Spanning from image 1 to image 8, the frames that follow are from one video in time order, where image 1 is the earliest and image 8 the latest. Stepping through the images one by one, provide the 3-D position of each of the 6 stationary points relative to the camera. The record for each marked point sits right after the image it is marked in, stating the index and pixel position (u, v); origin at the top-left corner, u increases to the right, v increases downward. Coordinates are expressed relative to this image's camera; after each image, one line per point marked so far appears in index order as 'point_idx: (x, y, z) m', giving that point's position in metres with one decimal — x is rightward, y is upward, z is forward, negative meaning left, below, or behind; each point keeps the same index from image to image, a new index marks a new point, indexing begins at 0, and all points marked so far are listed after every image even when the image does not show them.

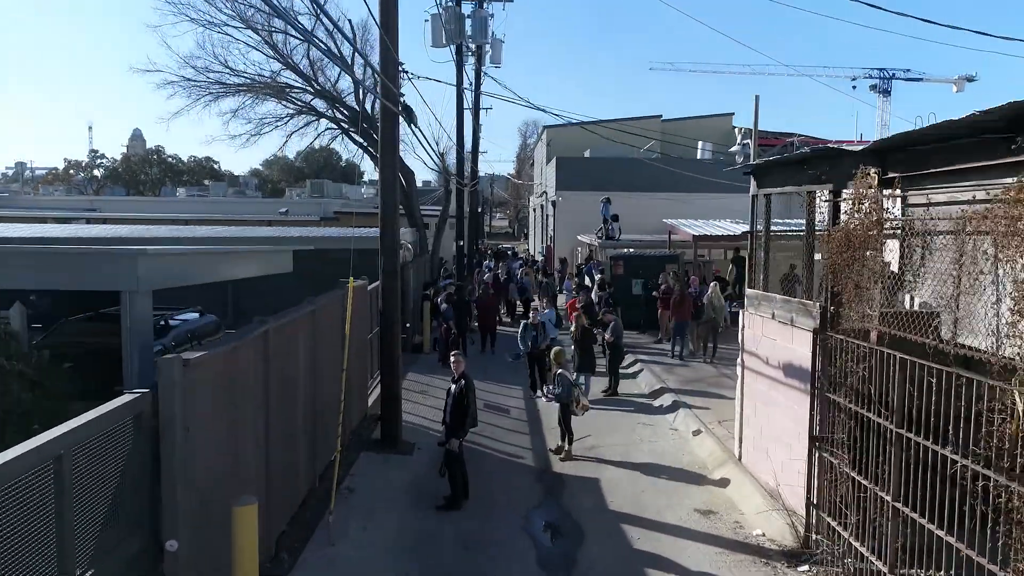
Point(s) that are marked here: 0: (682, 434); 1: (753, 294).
0: (+2.3, -2.0, +10.6) m
1: (+2.7, -0.1, +8.7) m
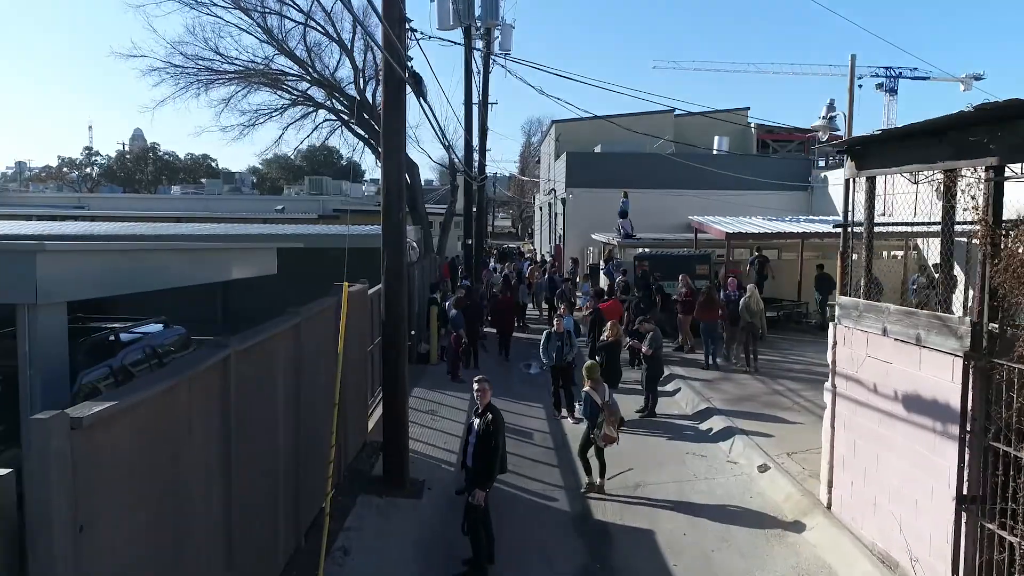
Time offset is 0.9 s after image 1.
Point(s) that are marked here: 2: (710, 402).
0: (+2.6, -2.1, +8.9) m
1: (+3.0, -0.1, +6.9) m
2: (+3.0, -1.7, +11.7) m
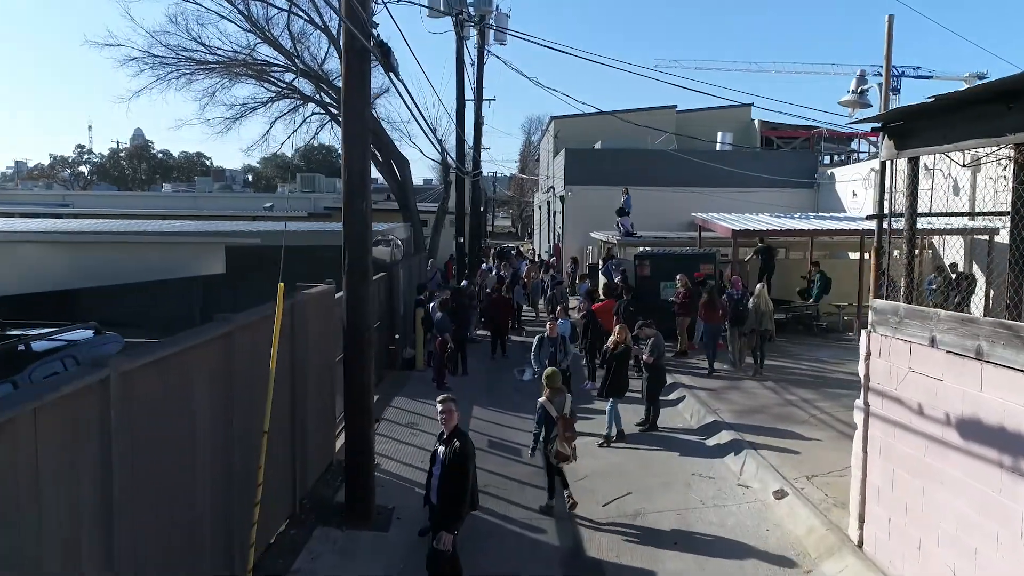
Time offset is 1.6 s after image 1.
0: (+2.5, -2.1, +7.8) m
1: (+2.9, -0.2, +5.9) m
2: (+2.8, -1.7, +10.6) m
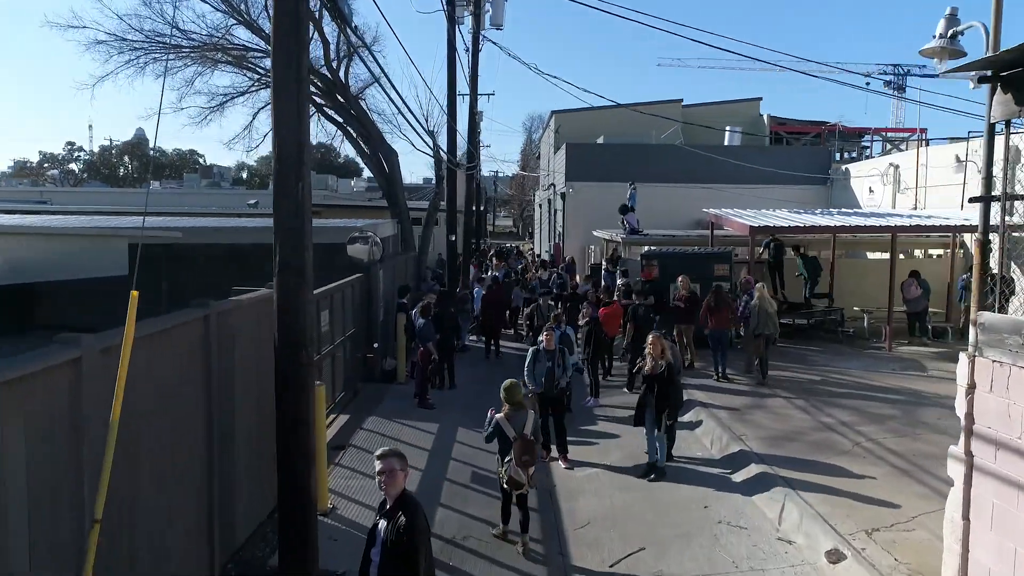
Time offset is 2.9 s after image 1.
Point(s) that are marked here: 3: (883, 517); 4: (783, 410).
0: (+2.3, -2.1, +6.2) m
1: (+2.7, -0.2, +4.3) m
2: (+2.7, -1.8, +9.0) m
3: (+3.1, -1.9, +6.5) m
4: (+3.6, -1.6, +10.4) m
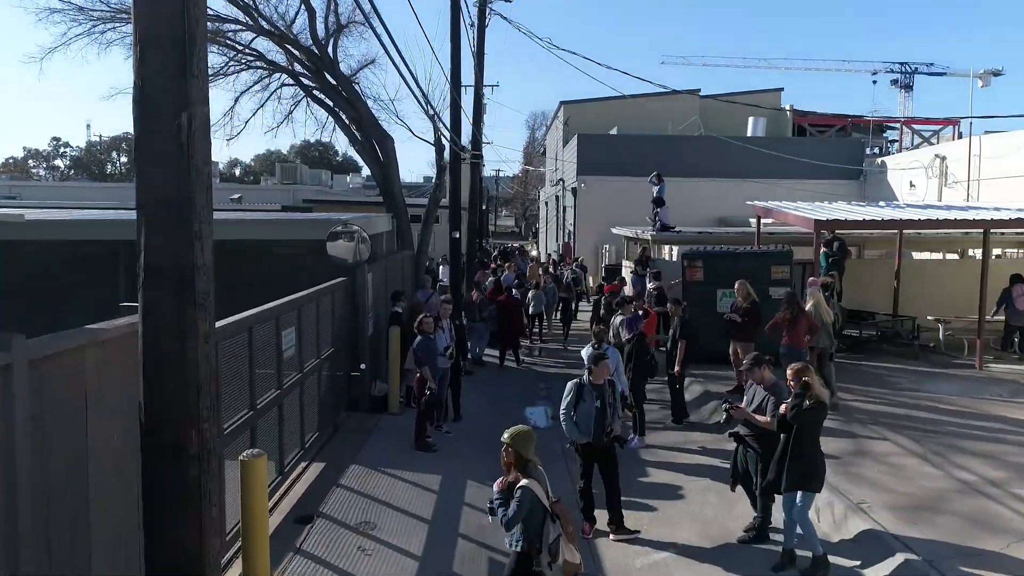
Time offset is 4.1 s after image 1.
0: (+2.6, -2.2, +3.7) m
1: (+3.0, -0.3, +1.7) m
2: (+2.9, -1.9, +6.5) m
3: (+3.4, -2.0, +4.0) m
4: (+3.9, -1.7, +7.9) m
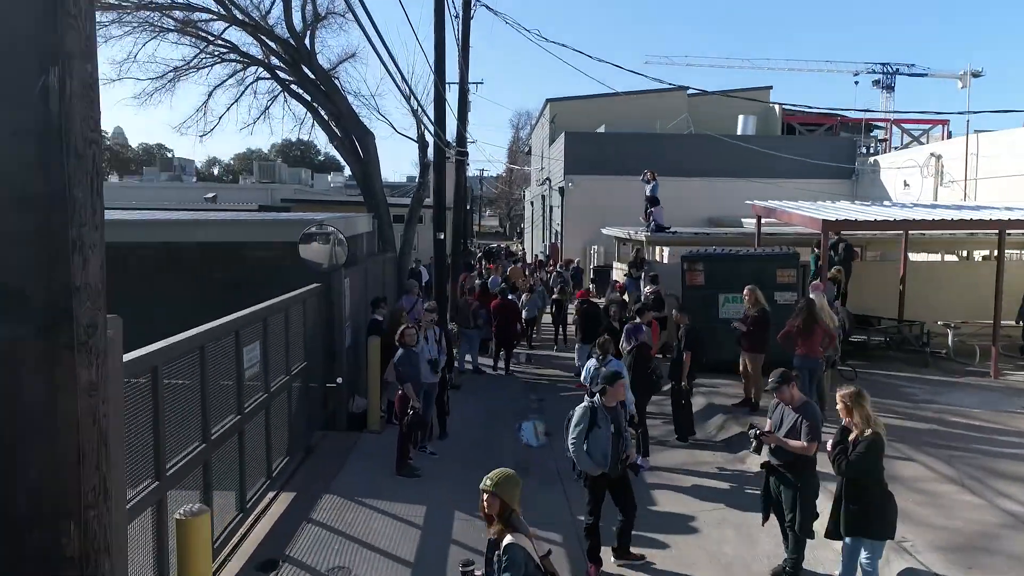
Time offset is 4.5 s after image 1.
0: (+2.6, -2.3, +2.9) m
1: (+3.0, -0.4, +0.9) m
2: (+2.9, -1.9, +5.7) m
3: (+3.4, -2.1, +3.2) m
4: (+3.8, -1.8, +7.1) m
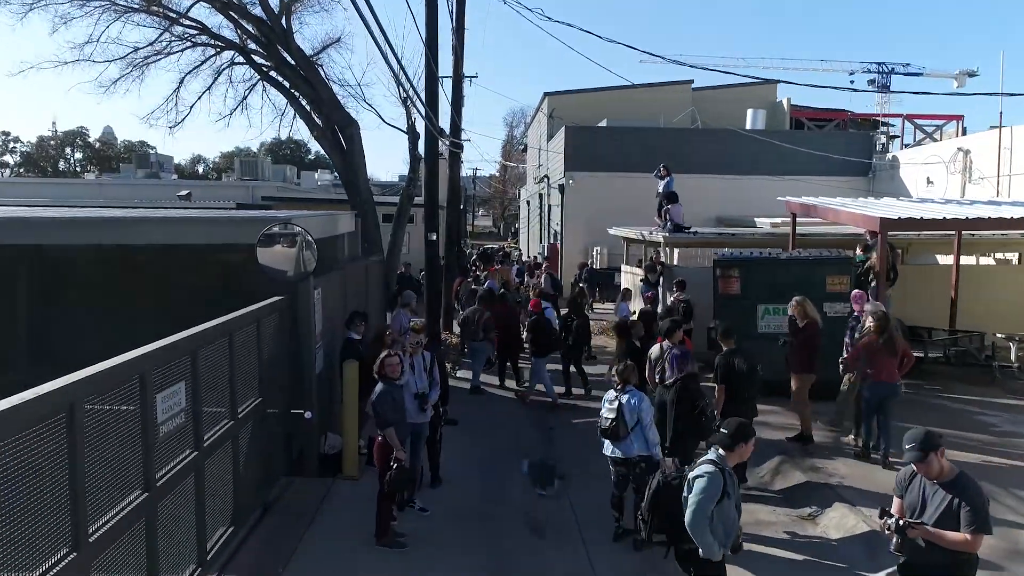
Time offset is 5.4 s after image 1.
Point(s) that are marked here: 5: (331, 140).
0: (+2.8, -2.4, +1.1) m
1: (+3.2, -0.5, -0.8) m
2: (+3.0, -2.1, +3.9) m
3: (+3.5, -2.2, +1.4) m
4: (+3.9, -1.9, +5.4) m
5: (-3.9, +3.2, +16.8) m
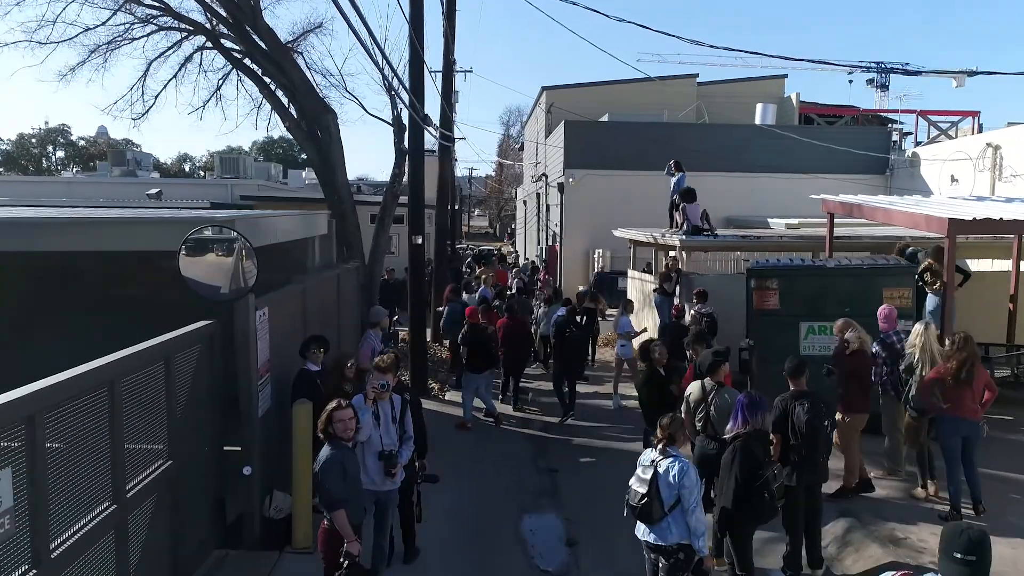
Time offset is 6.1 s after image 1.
0: (+2.8, -2.6, -0.6) m
1: (+3.2, -0.7, -2.5) m
2: (+3.0, -2.2, +2.3) m
3: (+3.5, -2.3, -0.2) m
4: (+3.9, -2.1, +3.7) m
5: (-4.0, +3.1, +15.1) m
